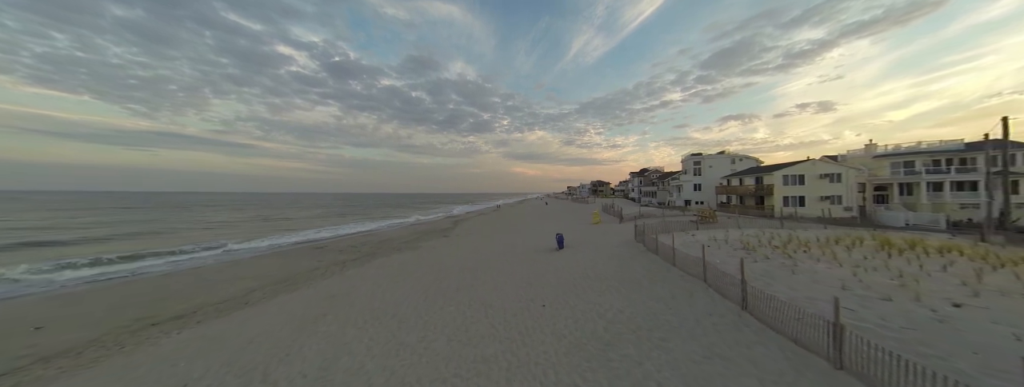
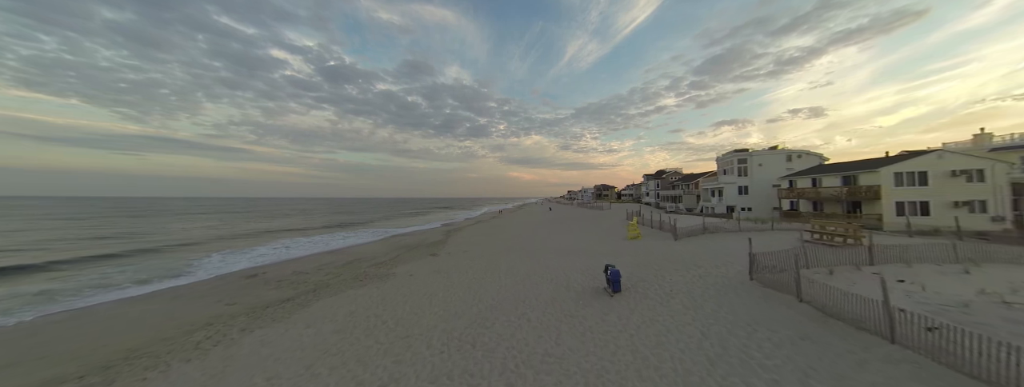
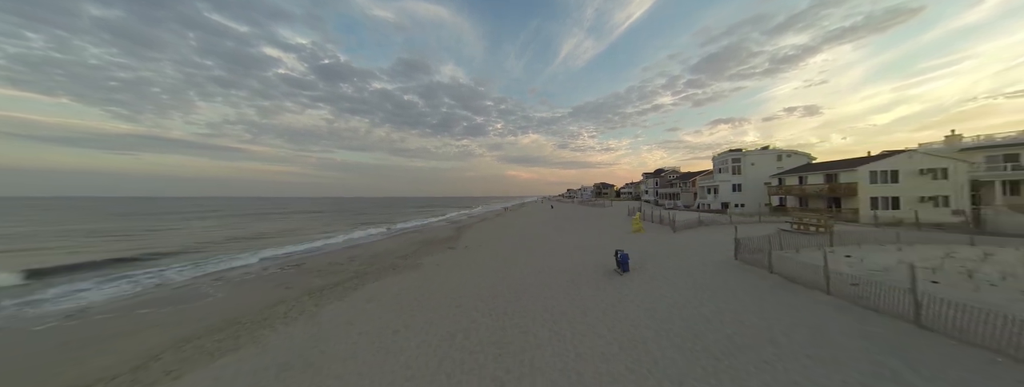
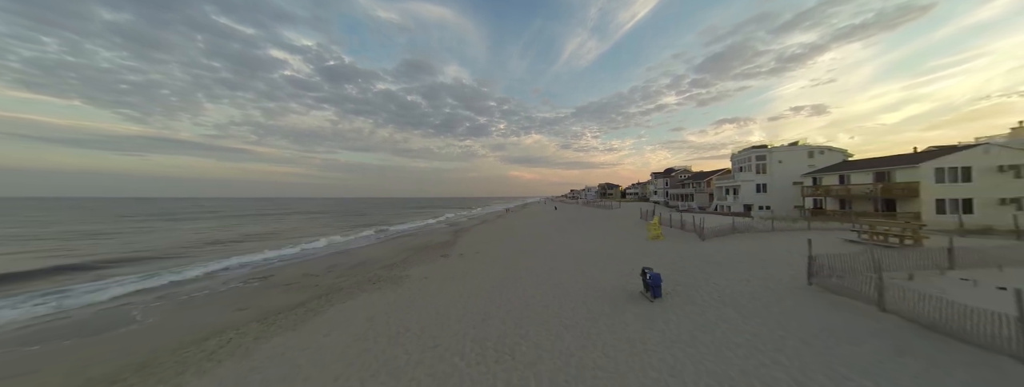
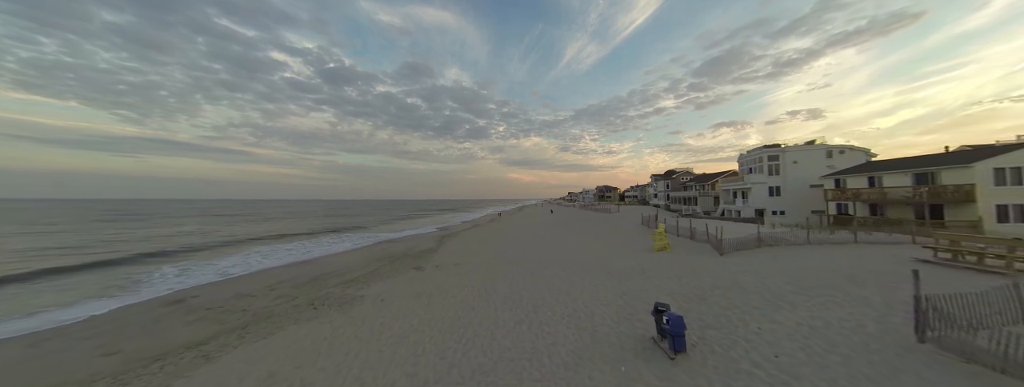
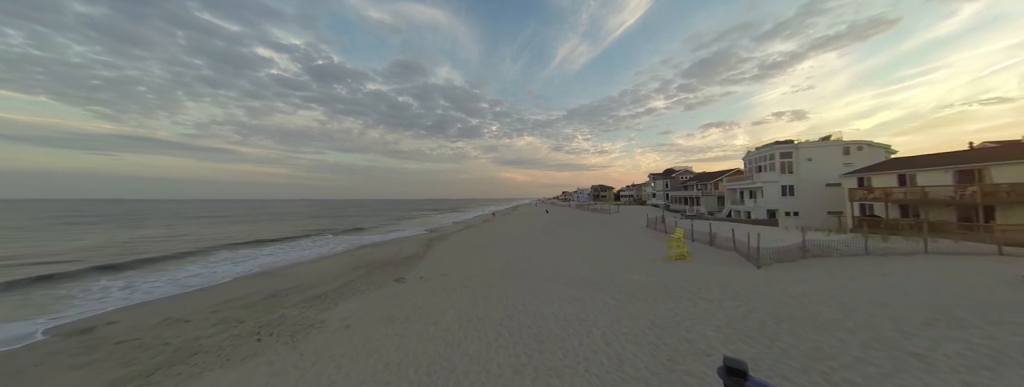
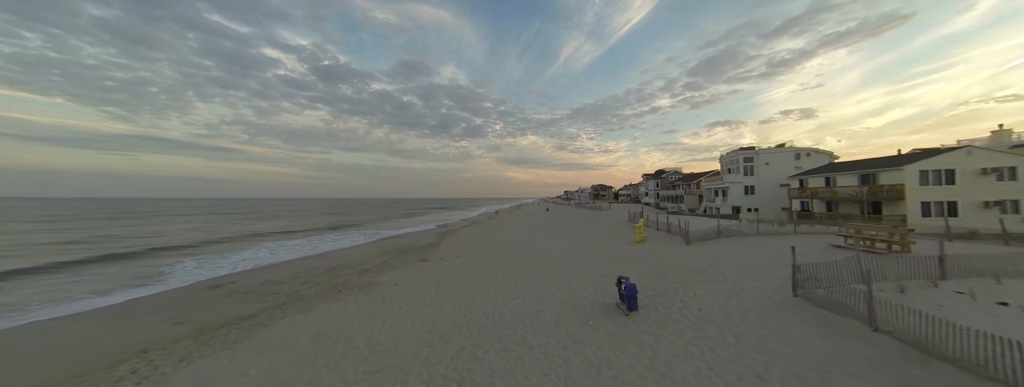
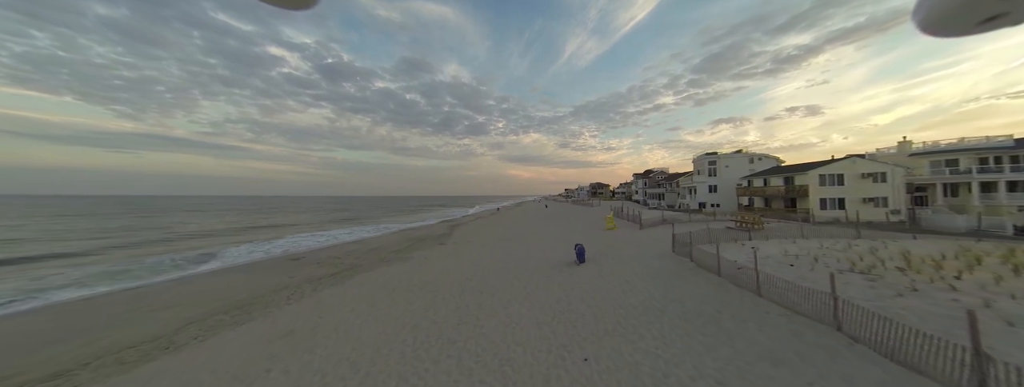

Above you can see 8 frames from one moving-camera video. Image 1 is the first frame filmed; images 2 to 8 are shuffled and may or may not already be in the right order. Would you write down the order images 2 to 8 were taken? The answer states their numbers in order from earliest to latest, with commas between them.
8, 2, 7, 5, 6, 4, 3
